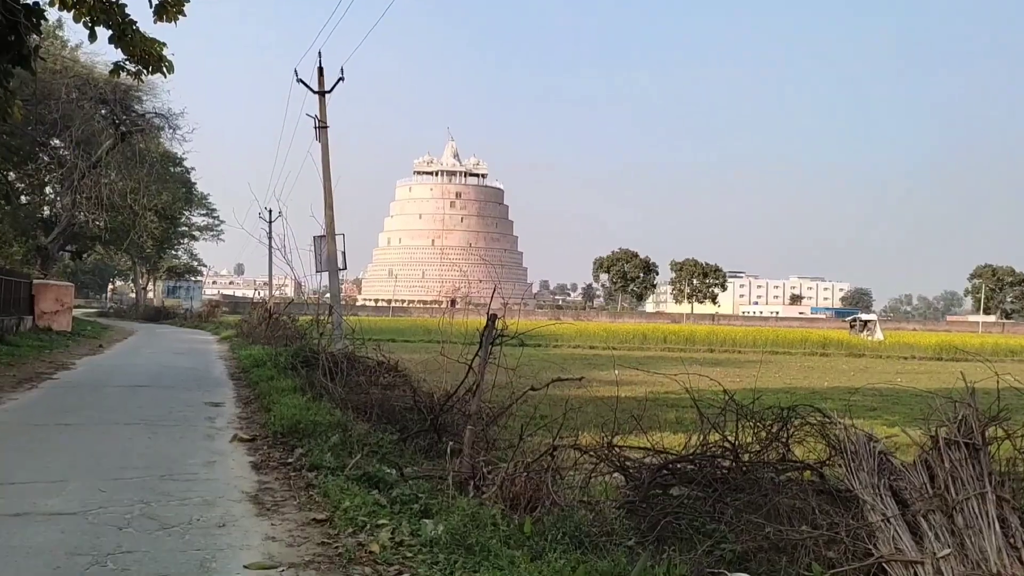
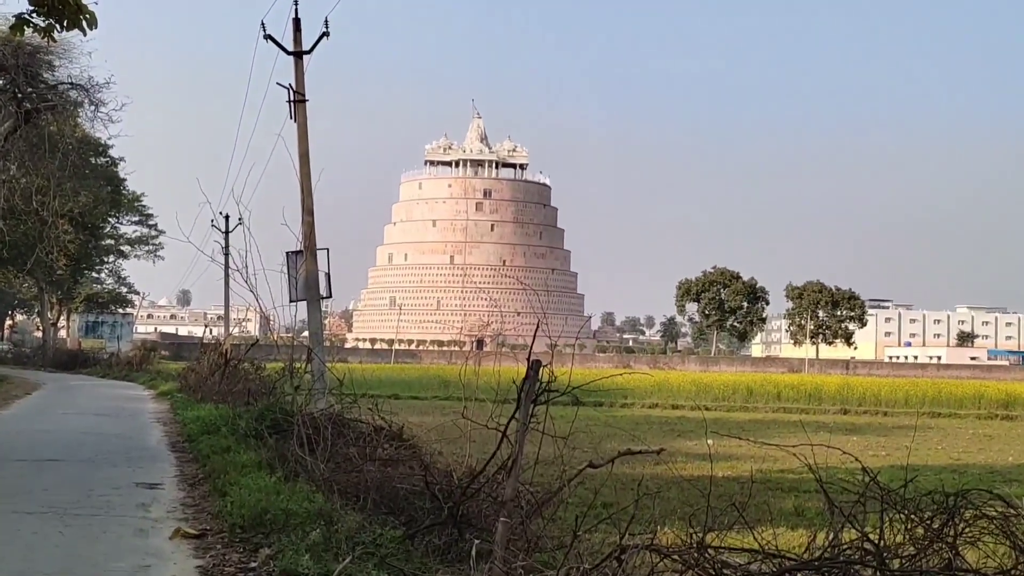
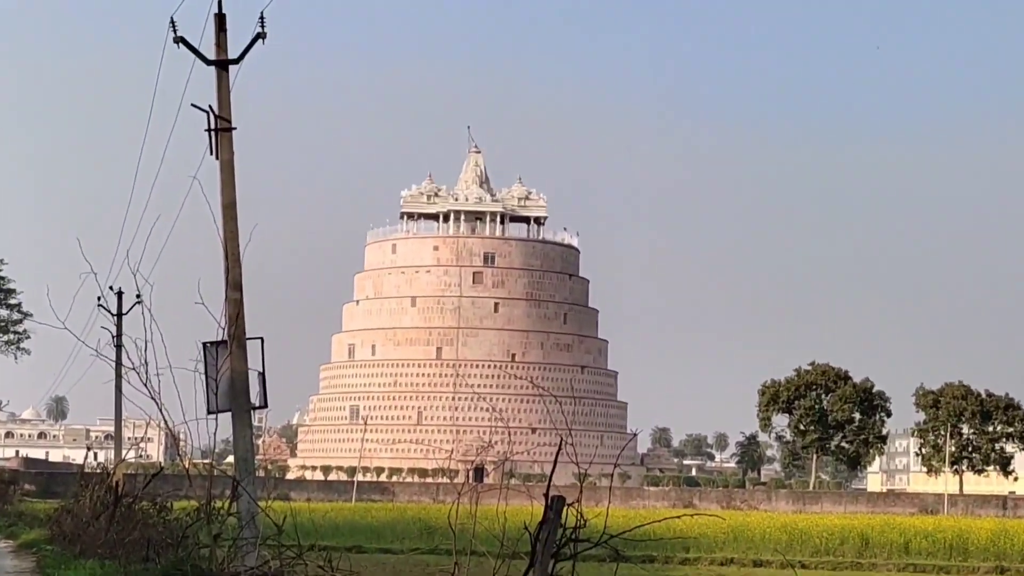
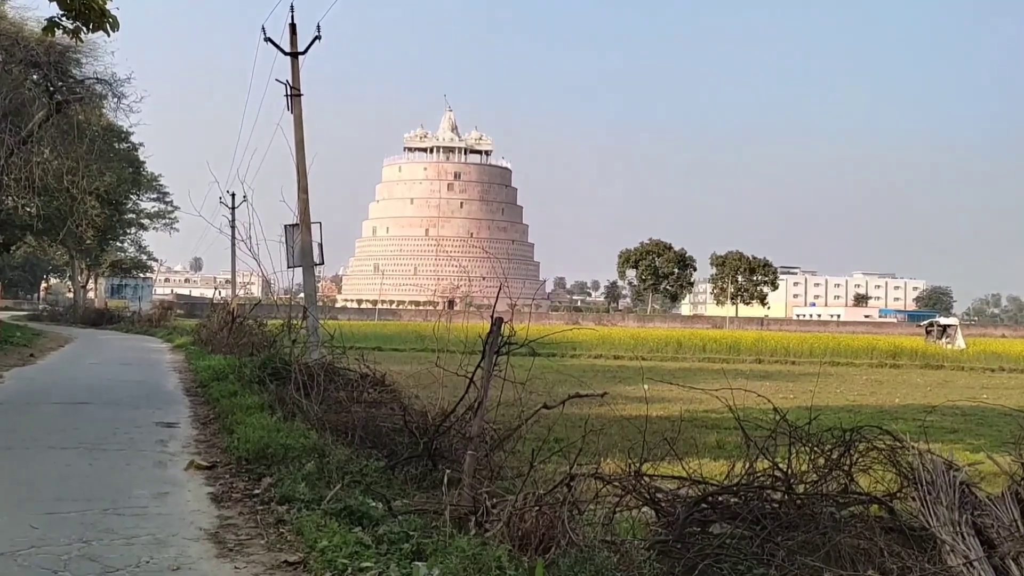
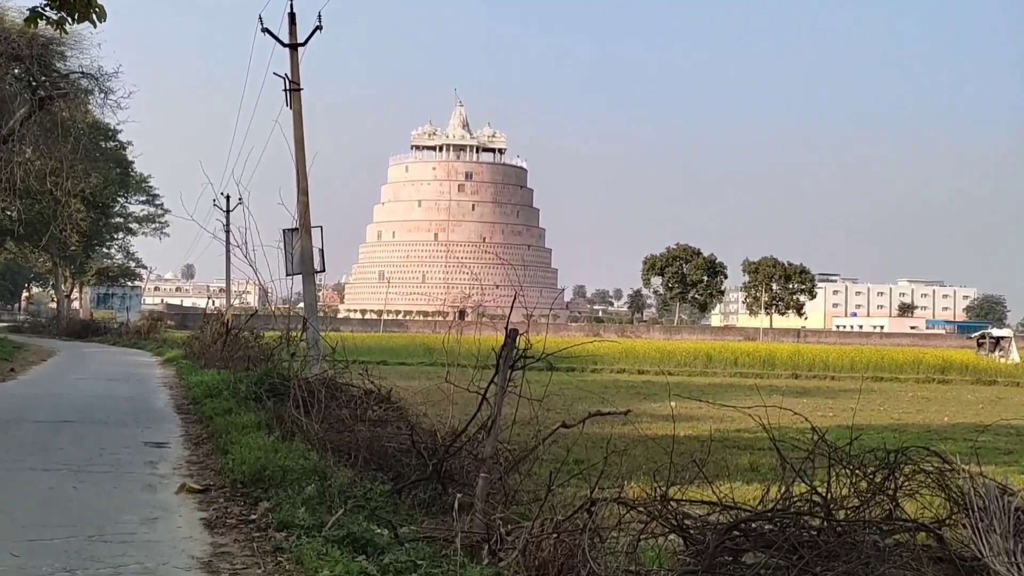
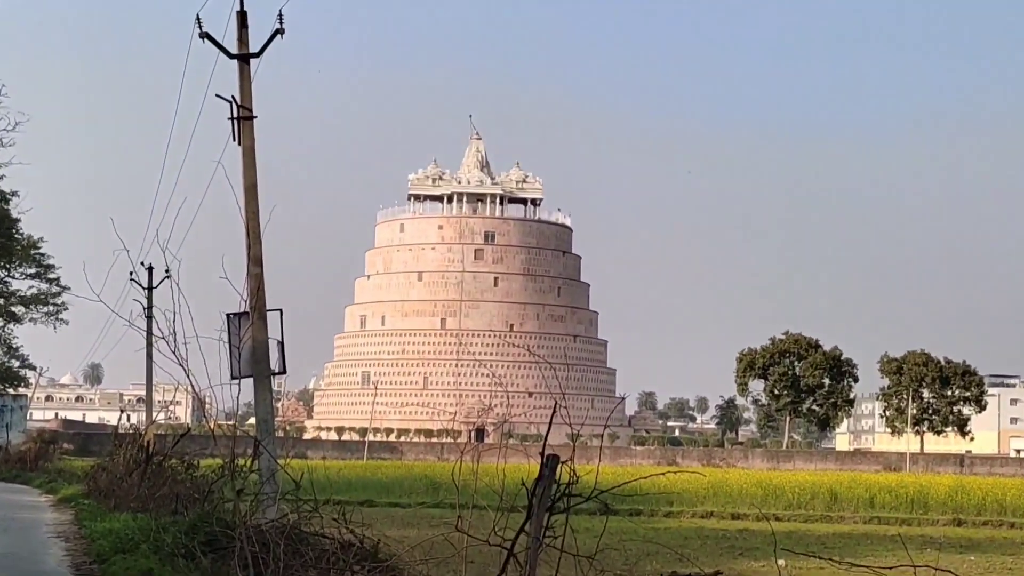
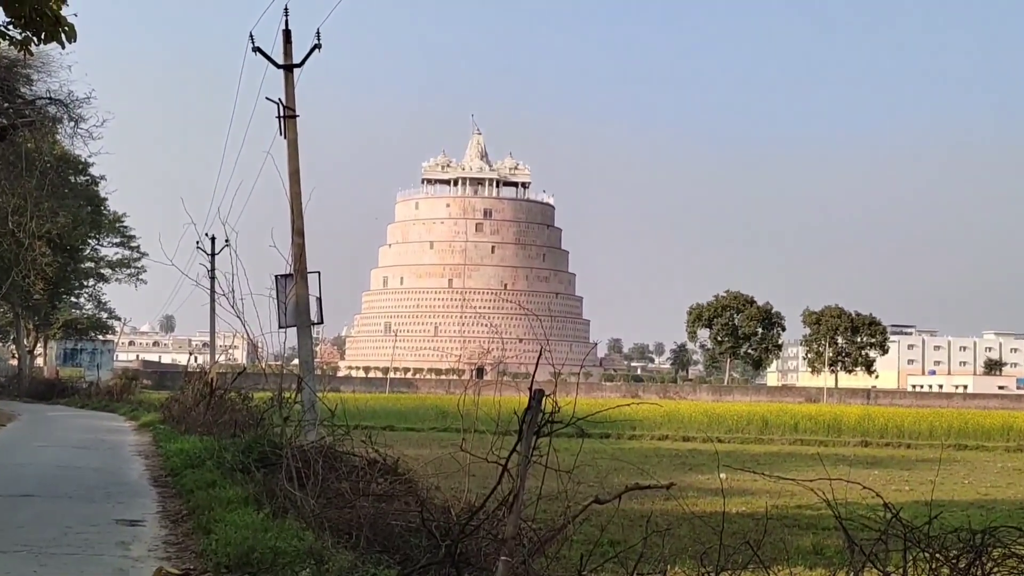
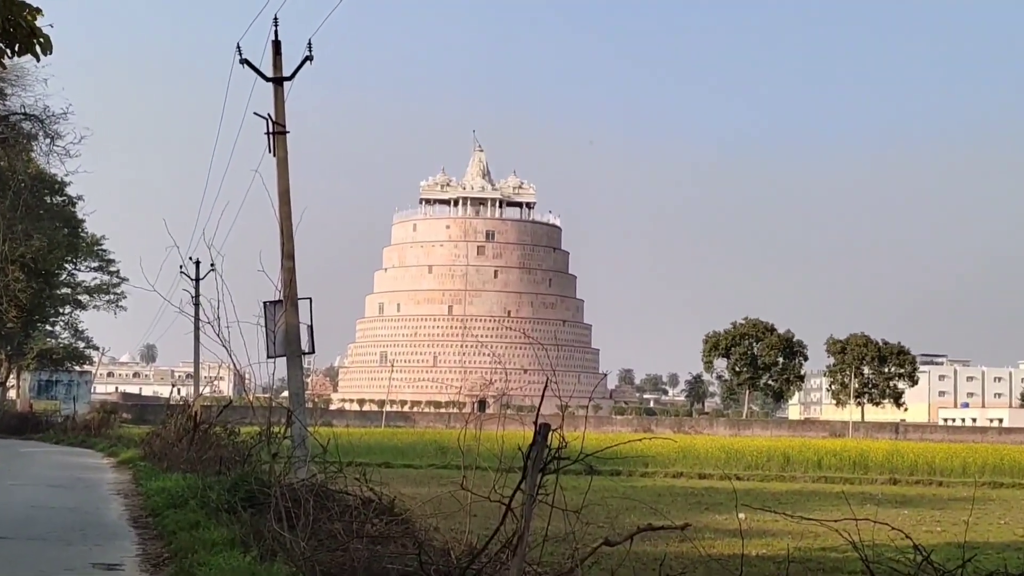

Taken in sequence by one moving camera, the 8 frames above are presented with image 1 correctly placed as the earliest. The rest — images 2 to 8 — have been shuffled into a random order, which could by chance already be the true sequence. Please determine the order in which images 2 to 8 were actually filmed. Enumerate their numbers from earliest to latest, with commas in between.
4, 5, 2, 7, 8, 6, 3
